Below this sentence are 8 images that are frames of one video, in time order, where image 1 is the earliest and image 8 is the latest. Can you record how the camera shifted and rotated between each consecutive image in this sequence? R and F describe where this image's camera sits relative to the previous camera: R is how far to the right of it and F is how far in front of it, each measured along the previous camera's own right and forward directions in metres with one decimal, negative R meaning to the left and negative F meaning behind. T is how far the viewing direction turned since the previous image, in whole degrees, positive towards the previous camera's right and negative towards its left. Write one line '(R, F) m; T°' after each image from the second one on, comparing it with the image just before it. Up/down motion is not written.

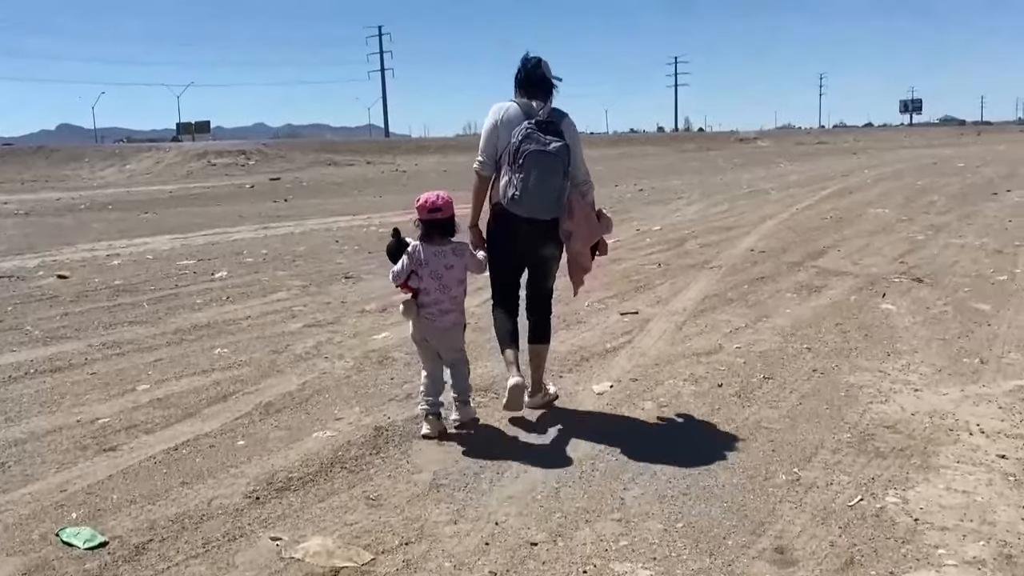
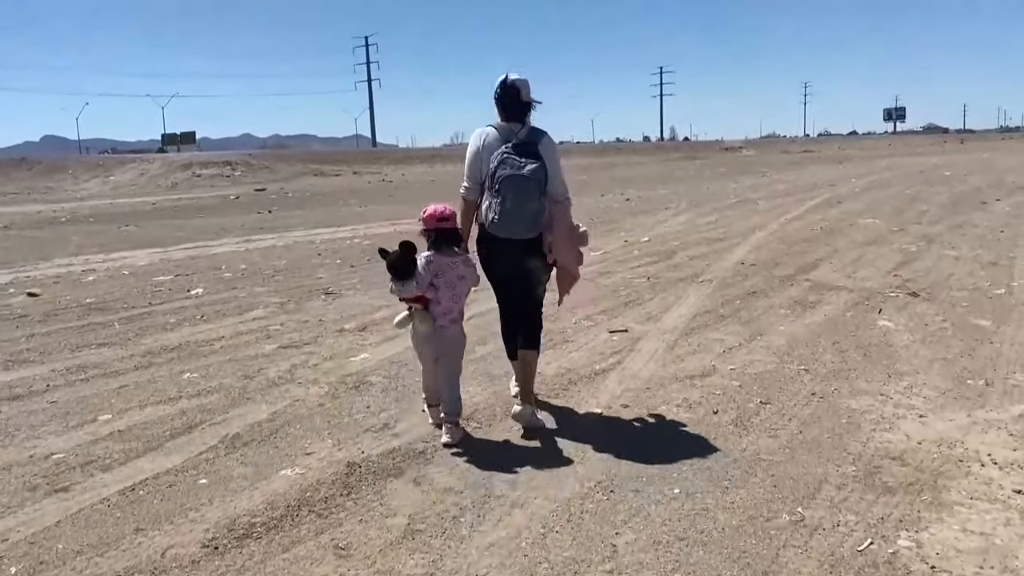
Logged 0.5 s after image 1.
(0.0, +0.3) m; +1°
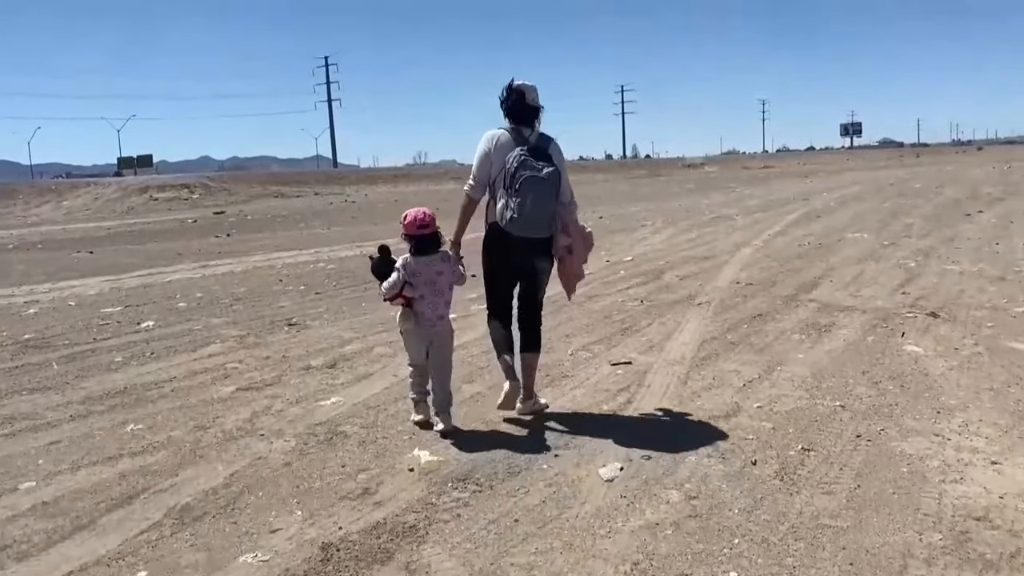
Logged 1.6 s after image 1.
(-0.2, +0.7) m; +2°
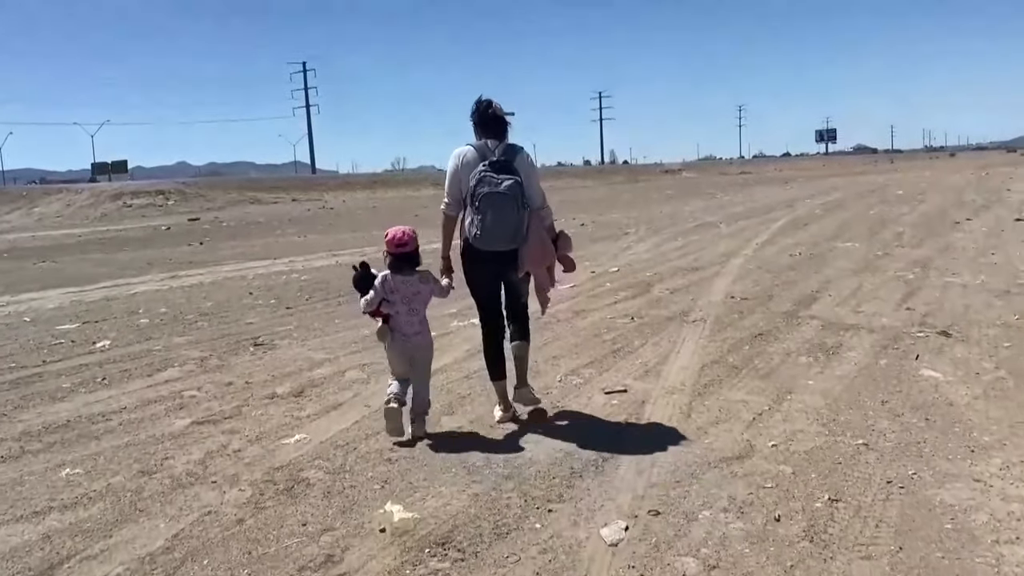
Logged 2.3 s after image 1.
(0.0, +0.5) m; +1°
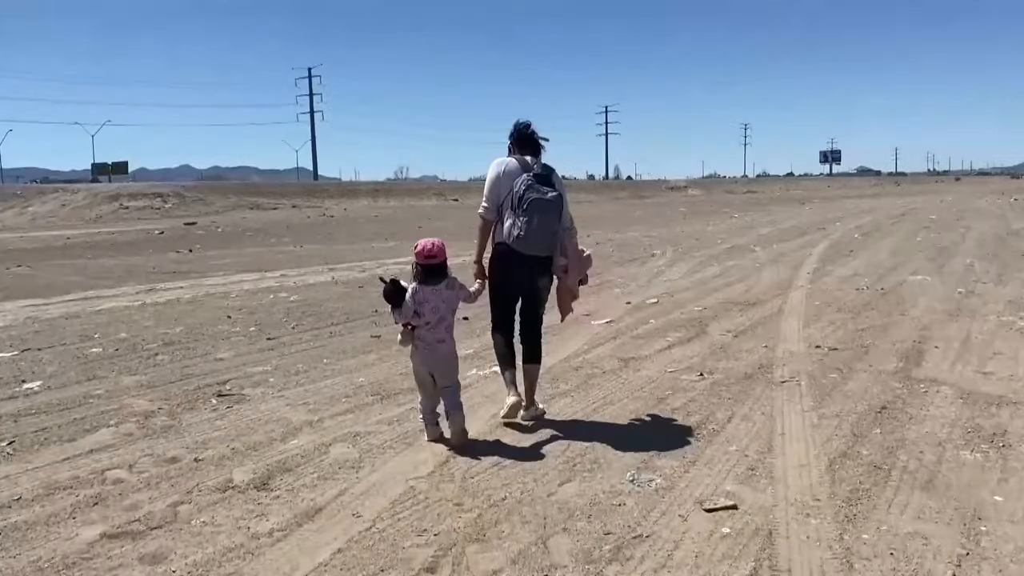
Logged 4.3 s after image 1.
(-0.3, +1.7) m; 0°
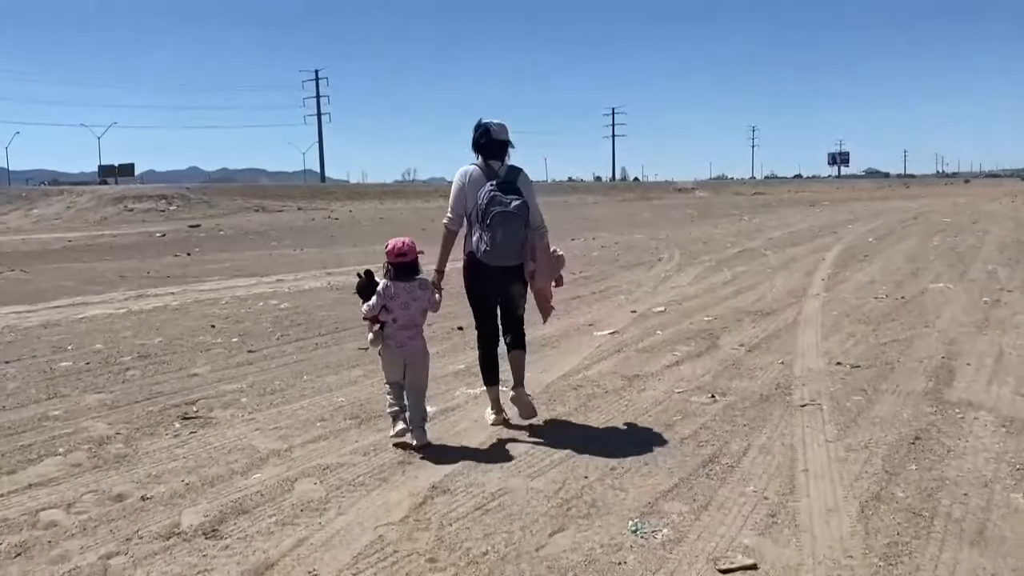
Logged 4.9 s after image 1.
(+0.1, +0.5) m; 0°
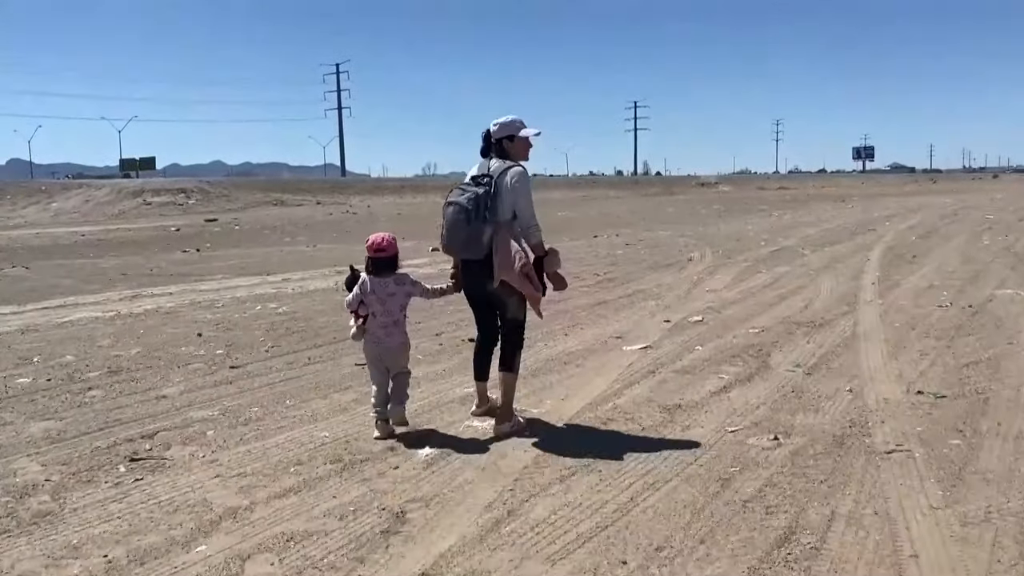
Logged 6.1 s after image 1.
(0.0, +1.0) m; -1°
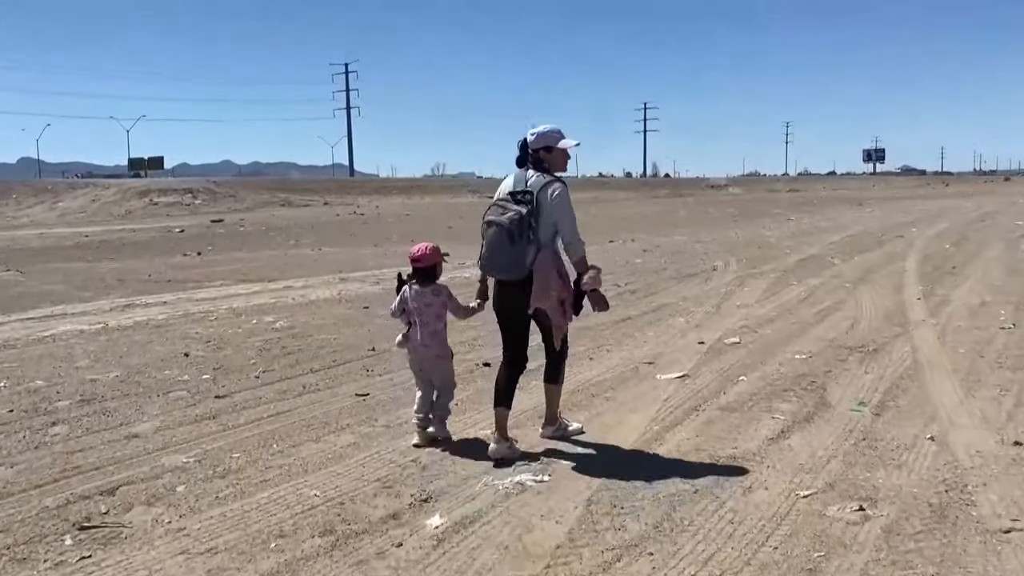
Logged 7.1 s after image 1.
(-0.1, +0.8) m; -1°
